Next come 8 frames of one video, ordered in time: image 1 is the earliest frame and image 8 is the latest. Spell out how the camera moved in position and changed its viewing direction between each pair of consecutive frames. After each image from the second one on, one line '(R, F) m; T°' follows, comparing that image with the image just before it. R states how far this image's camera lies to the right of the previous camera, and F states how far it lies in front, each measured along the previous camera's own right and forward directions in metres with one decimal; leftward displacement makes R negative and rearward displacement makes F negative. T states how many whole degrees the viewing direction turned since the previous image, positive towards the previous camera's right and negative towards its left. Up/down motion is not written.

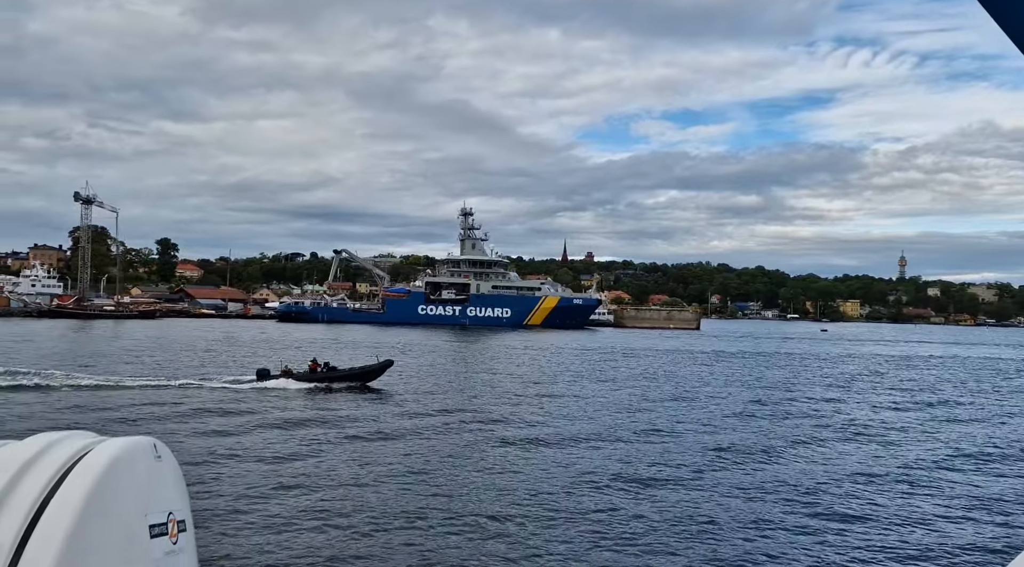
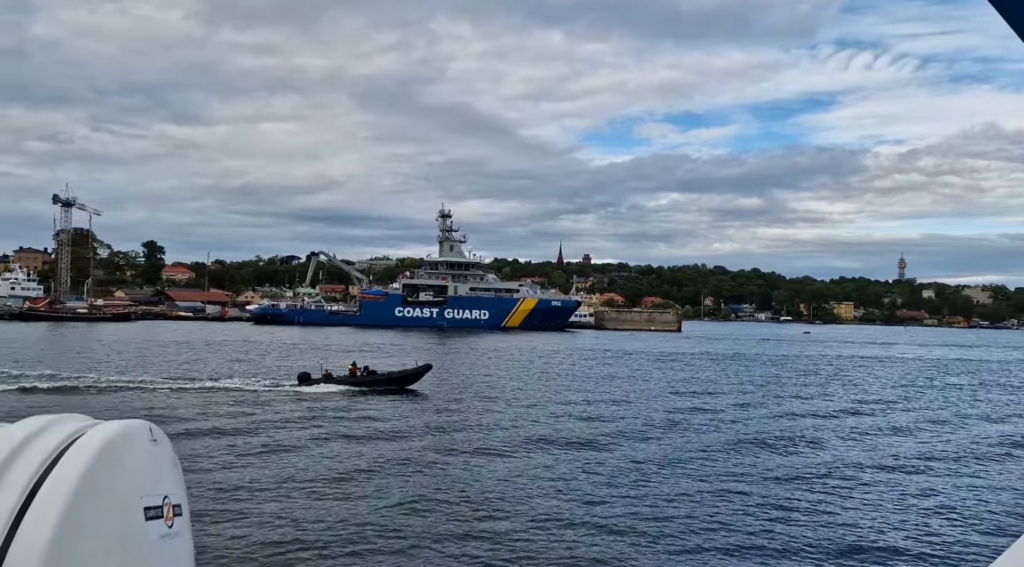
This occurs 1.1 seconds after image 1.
(+3.2, +2.6) m; 0°
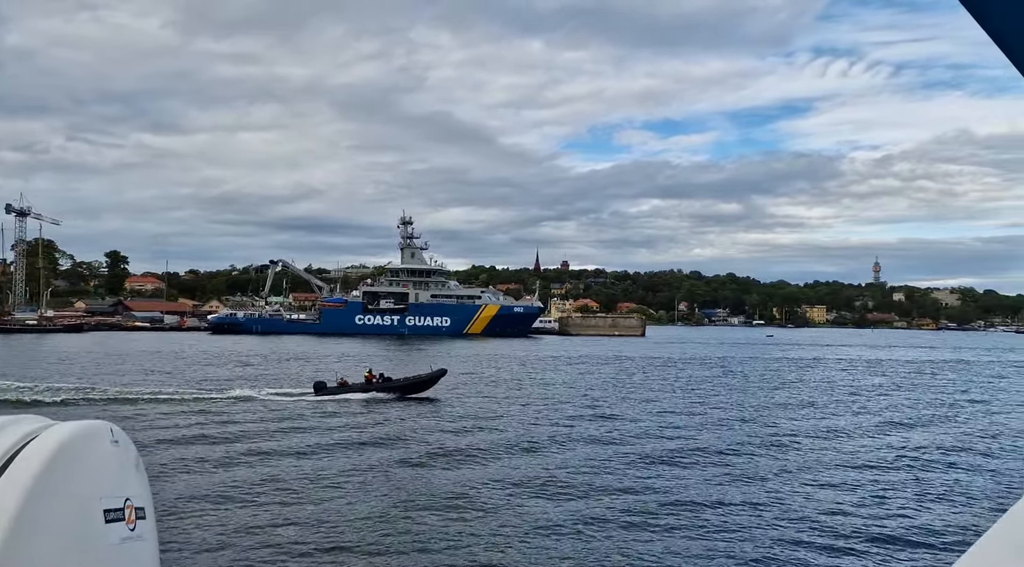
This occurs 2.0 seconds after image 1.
(+4.9, -3.1) m; +1°
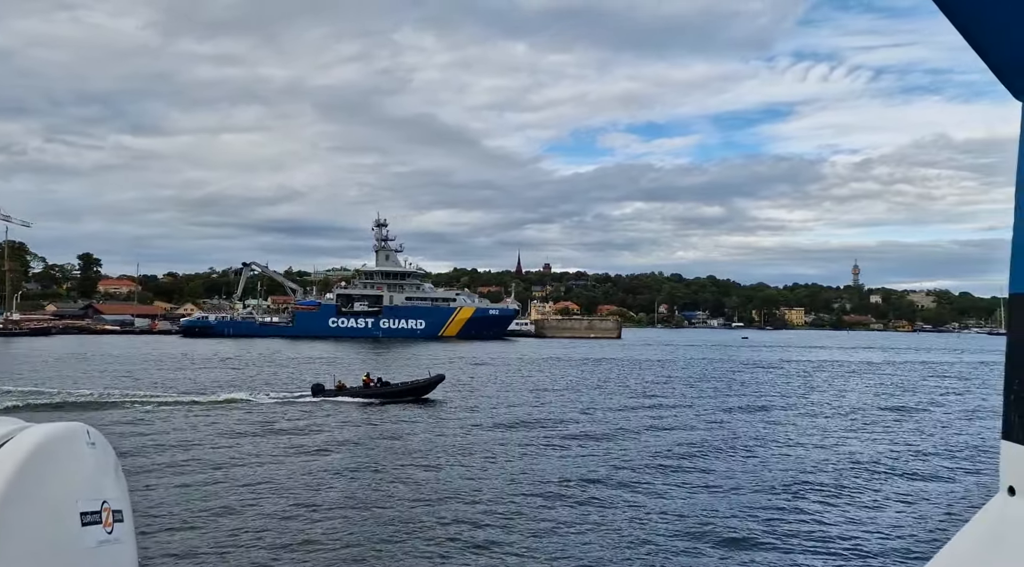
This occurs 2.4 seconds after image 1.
(+2.0, -0.8) m; +1°
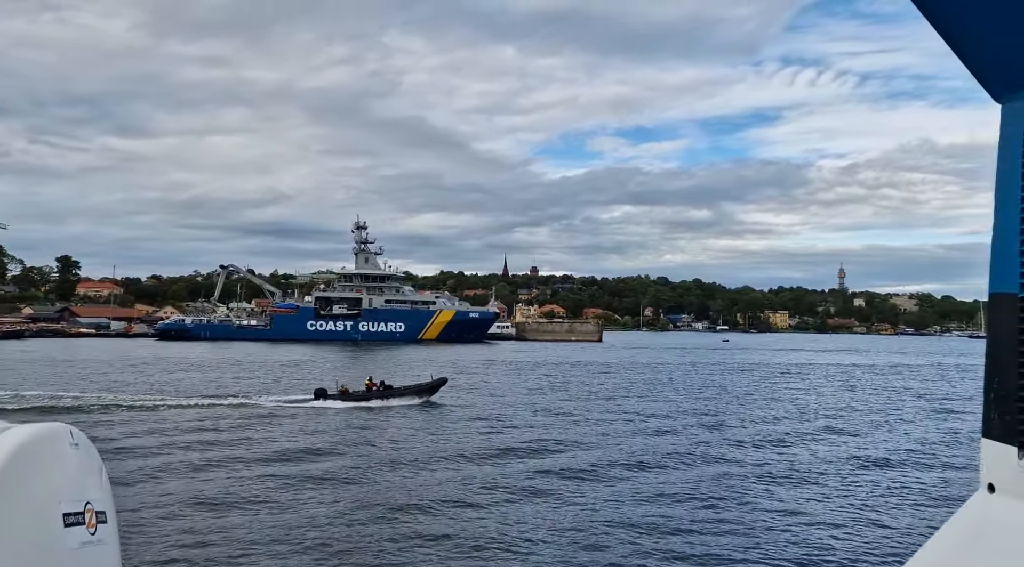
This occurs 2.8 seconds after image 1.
(+2.0, -0.7) m; +1°
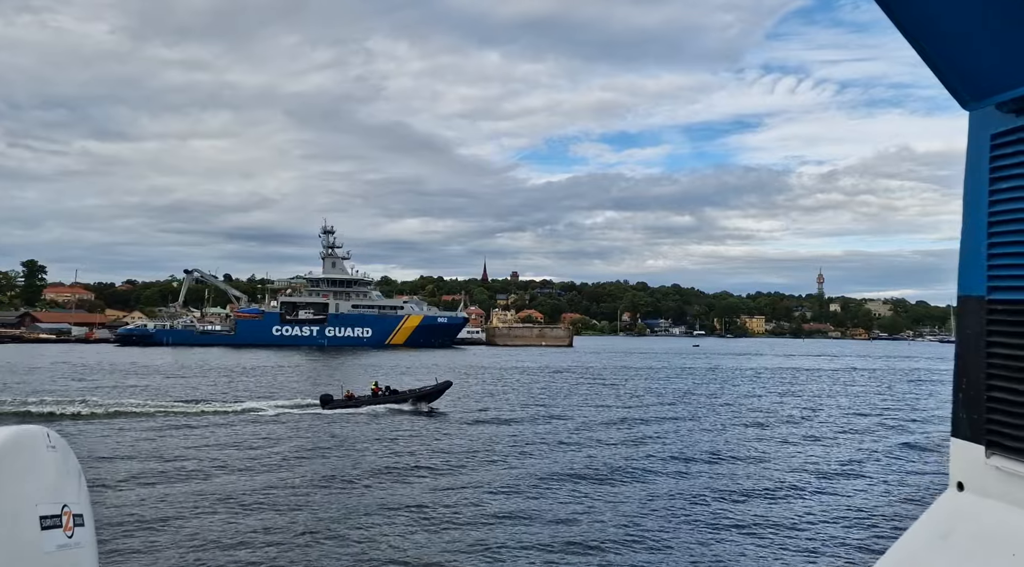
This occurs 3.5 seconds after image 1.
(+0.1, 0.0) m; +1°
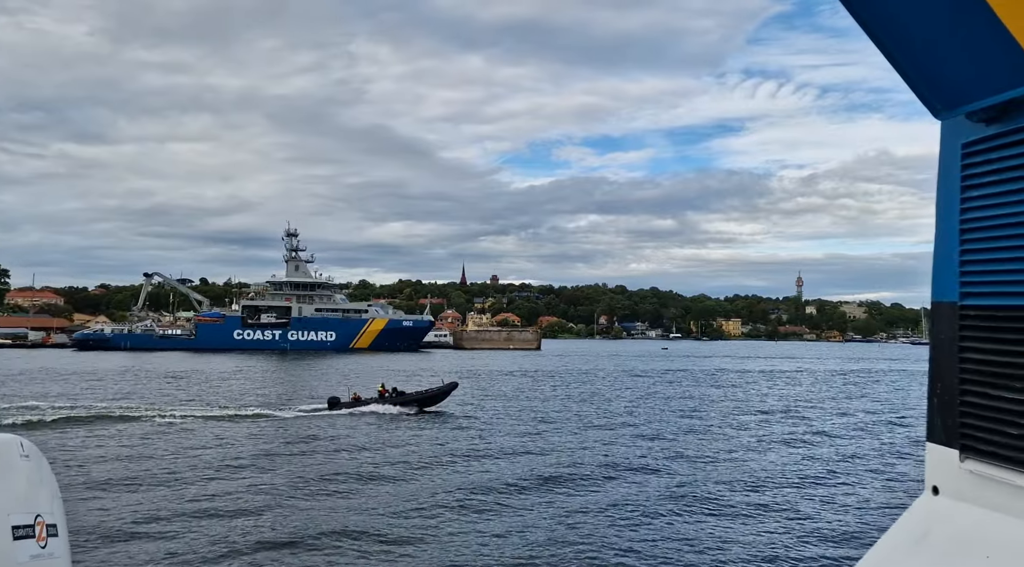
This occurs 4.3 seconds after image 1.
(+0.1, +0.1) m; +1°
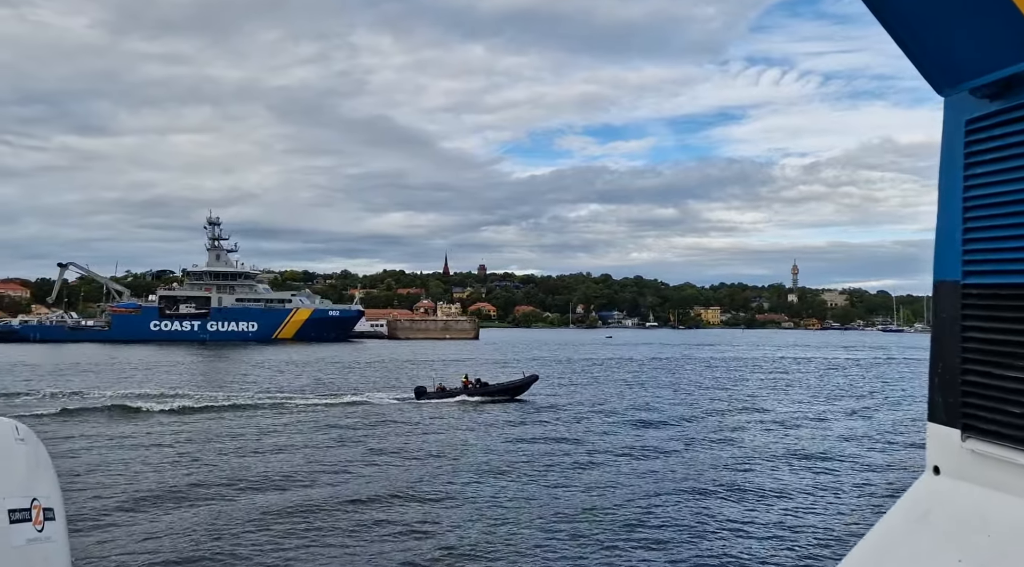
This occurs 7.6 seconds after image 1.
(+0.5, +0.4) m; 0°
